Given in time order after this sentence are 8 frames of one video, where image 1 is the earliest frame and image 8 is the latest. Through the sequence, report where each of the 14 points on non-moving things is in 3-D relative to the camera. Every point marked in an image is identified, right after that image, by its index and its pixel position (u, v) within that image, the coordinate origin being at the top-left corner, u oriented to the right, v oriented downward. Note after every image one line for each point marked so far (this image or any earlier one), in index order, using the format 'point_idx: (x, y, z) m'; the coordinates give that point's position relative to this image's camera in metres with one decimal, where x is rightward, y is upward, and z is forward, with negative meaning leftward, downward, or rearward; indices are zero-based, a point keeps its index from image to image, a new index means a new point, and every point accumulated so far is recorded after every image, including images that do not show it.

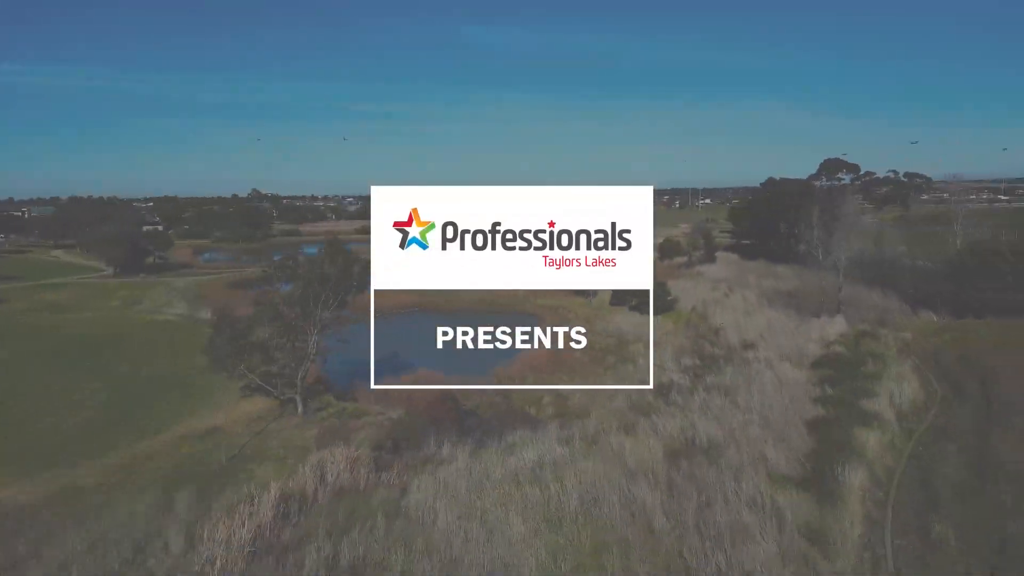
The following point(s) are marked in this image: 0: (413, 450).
0: (-1.5, -2.5, +11.1) m
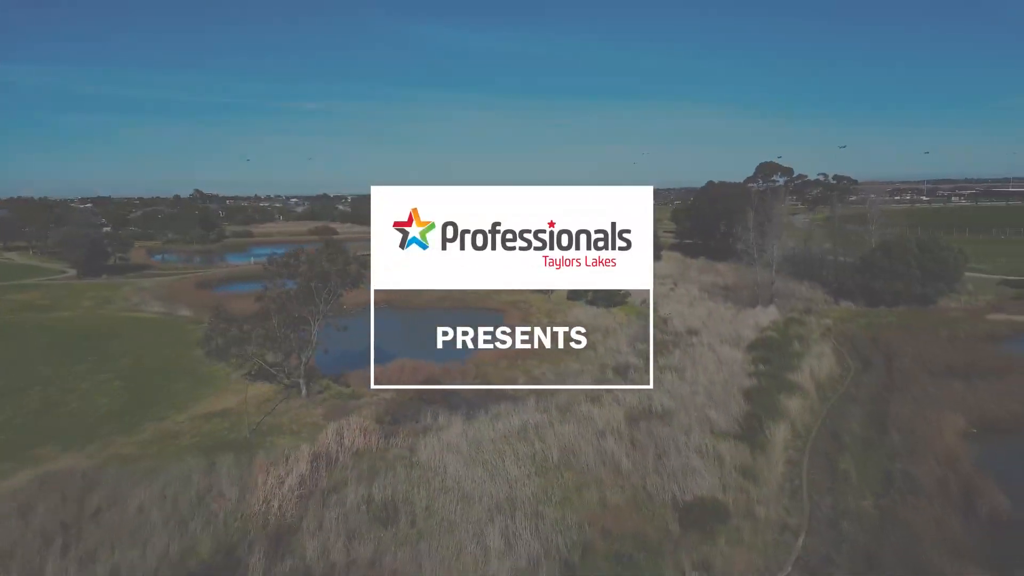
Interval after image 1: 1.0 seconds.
0: (-1.8, -2.4, +12.8) m
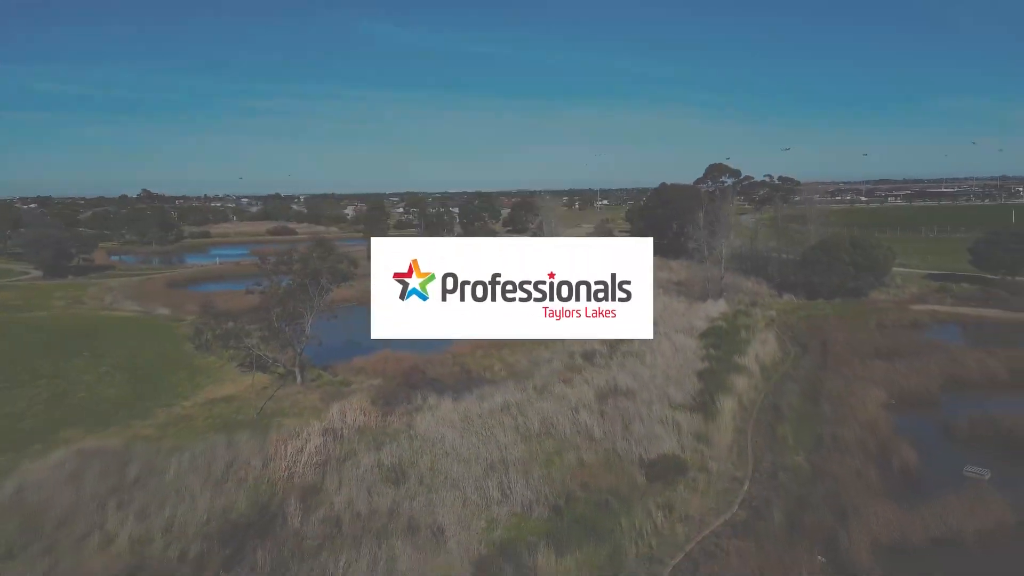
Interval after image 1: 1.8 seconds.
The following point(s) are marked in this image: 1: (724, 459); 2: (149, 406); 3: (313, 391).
0: (-2.1, -2.3, +14.2) m
1: (+3.2, -2.6, +11.1) m
2: (-7.1, -2.3, +14.1) m
3: (-4.3, -2.2, +15.4) m
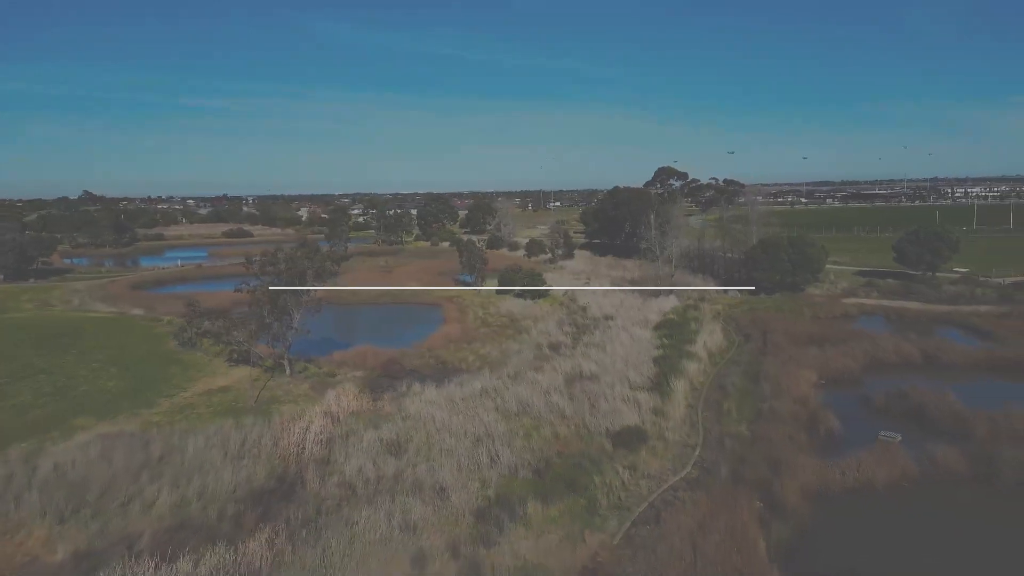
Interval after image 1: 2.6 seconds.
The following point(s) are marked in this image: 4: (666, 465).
0: (-2.6, -2.2, +15.6) m
1: (+2.9, -2.5, +12.8) m
2: (-7.6, -2.3, +15.1) m
3: (-4.8, -2.2, +16.7) m
4: (+2.4, -2.8, +11.3) m
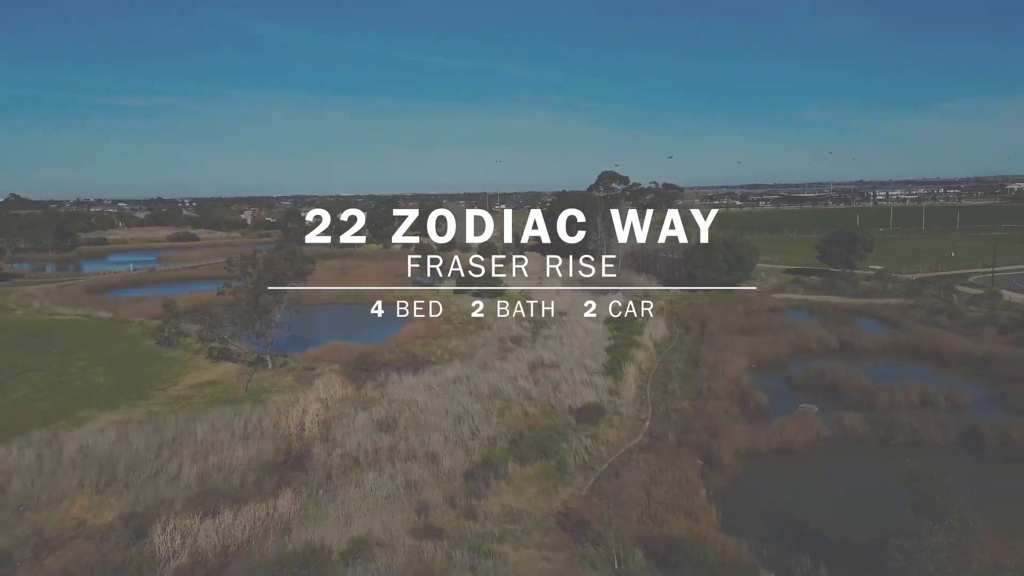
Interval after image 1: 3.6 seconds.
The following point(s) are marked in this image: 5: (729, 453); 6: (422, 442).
0: (-3.4, -2.2, +17.1) m
1: (+2.4, -2.4, +14.7) m
2: (-8.3, -2.3, +16.2) m
3: (-5.6, -2.1, +18.0) m
4: (+2.0, -2.7, +13.2) m
5: (+3.7, -2.8, +12.2) m
6: (-1.5, -2.6, +12.2) m
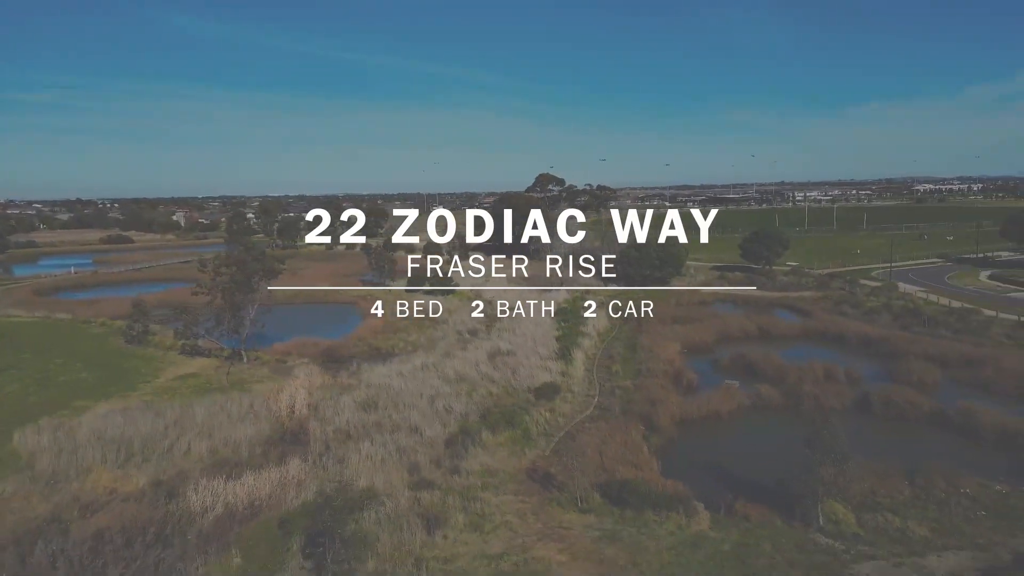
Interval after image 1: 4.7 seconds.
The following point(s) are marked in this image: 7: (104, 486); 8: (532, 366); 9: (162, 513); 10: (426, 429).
0: (-4.4, -2.1, +18.6) m
1: (+1.6, -2.3, +16.8) m
2: (-9.2, -2.3, +17.3) m
3: (-6.7, -2.1, +19.3) m
4: (+1.3, -2.5, +15.2) m
5: (+3.1, -2.6, +14.4) m
6: (-2.1, -2.5, +13.9) m
7: (-6.3, -3.0, +11.1) m
8: (+0.5, -1.9, +17.6) m
9: (-4.9, -3.1, +10.1) m
10: (-1.6, -2.6, +13.3) m
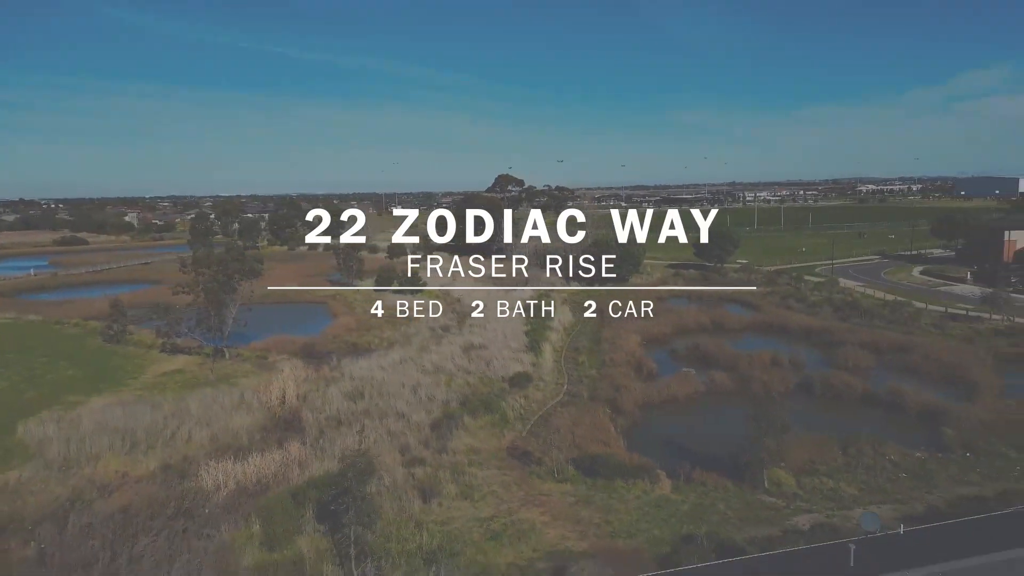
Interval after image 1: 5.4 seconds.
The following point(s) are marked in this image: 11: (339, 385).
0: (-5.1, -2.1, +19.6) m
1: (+1.0, -2.2, +18.1) m
2: (-9.9, -2.3, +18.0) m
3: (-7.5, -2.1, +20.1) m
4: (+0.8, -2.4, +16.5) m
5: (+2.6, -2.5, +15.8) m
6: (-2.5, -2.4, +15.0) m
7: (-6.6, -3.0, +12.0) m
8: (-0.2, -1.8, +18.9) m
9: (-5.1, -3.1, +11.0) m
10: (-2.0, -2.5, +14.4) m
11: (-4.0, -2.2, +16.6) m
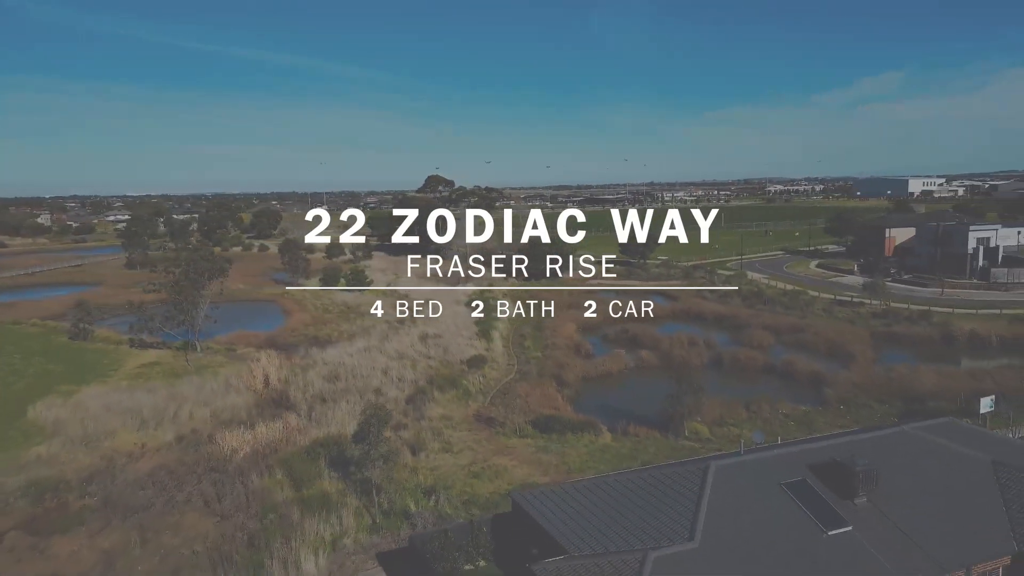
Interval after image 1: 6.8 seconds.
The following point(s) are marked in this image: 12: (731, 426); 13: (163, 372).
0: (-6.5, -1.9, +21.4) m
1: (-0.3, -2.0, +20.5) m
2: (-11.1, -2.3, +19.3) m
3: (-8.9, -2.0, +21.7) m
4: (-0.3, -2.3, +19.0) m
5: (+1.5, -2.3, +18.5) m
6: (-3.5, -2.3, +17.1) m
7: (-7.1, -2.9, +13.7) m
8: (-1.6, -1.6, +21.2) m
9: (-5.6, -3.0, +12.9) m
10: (-2.9, -2.4, +16.6) m
11: (-5.1, -2.1, +18.5) m
12: (+4.4, -2.8, +14.7) m
13: (-9.3, -2.2, +19.3) m
